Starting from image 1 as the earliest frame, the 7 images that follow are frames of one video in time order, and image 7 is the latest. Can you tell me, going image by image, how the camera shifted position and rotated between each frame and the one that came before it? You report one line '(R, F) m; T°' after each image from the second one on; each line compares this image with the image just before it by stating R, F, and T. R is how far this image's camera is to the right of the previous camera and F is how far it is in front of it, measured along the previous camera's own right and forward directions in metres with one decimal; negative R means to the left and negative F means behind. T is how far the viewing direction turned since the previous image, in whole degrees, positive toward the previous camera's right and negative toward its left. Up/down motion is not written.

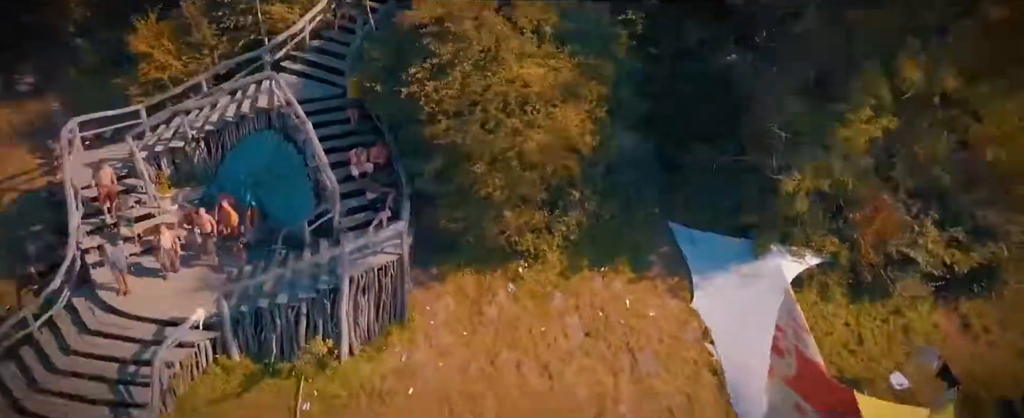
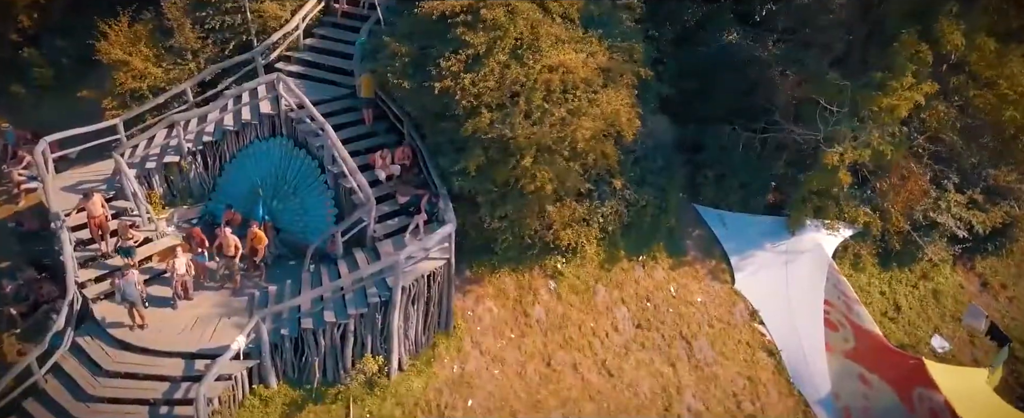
(-1.9, +0.7) m; +6°
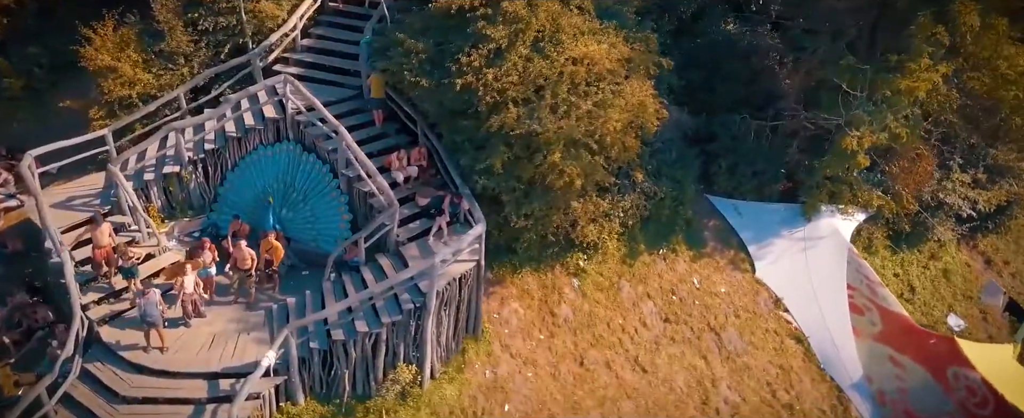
(-1.0, +0.4) m; +3°
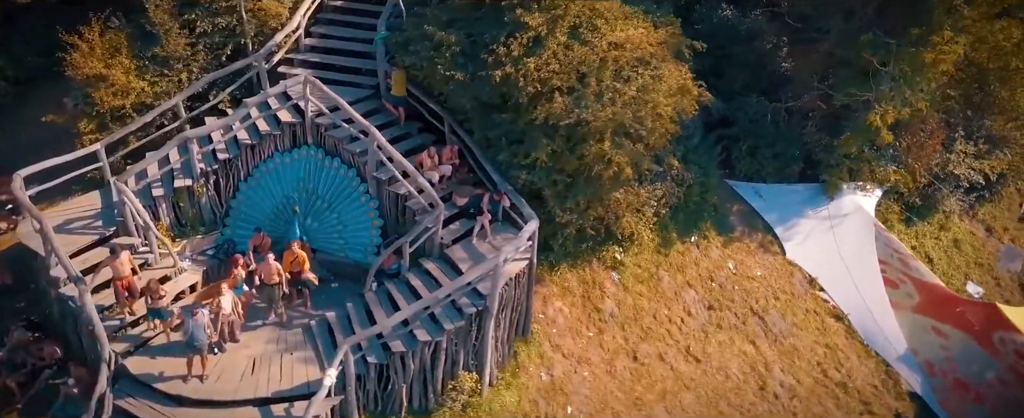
(-1.5, +0.5) m; +5°
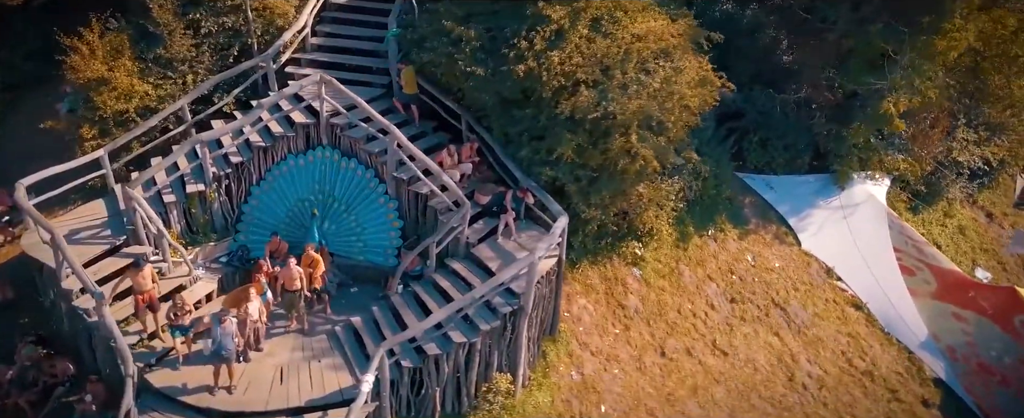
(-0.7, +0.2) m; +2°
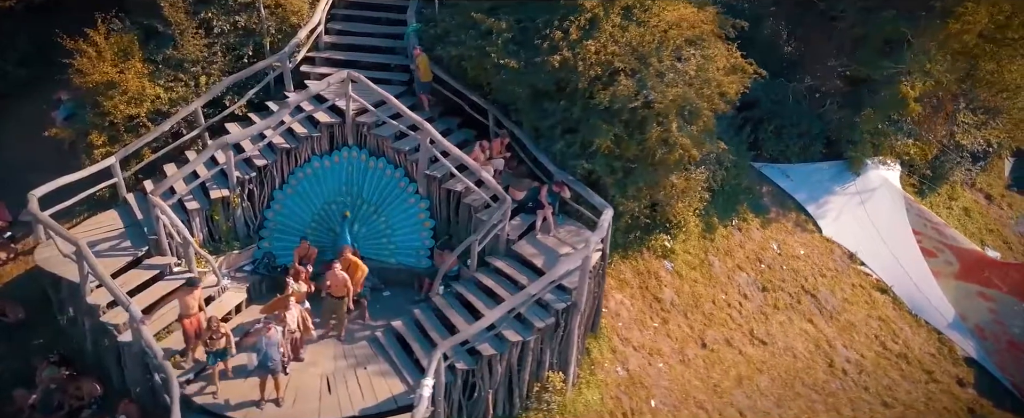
(-1.0, +0.3) m; +3°
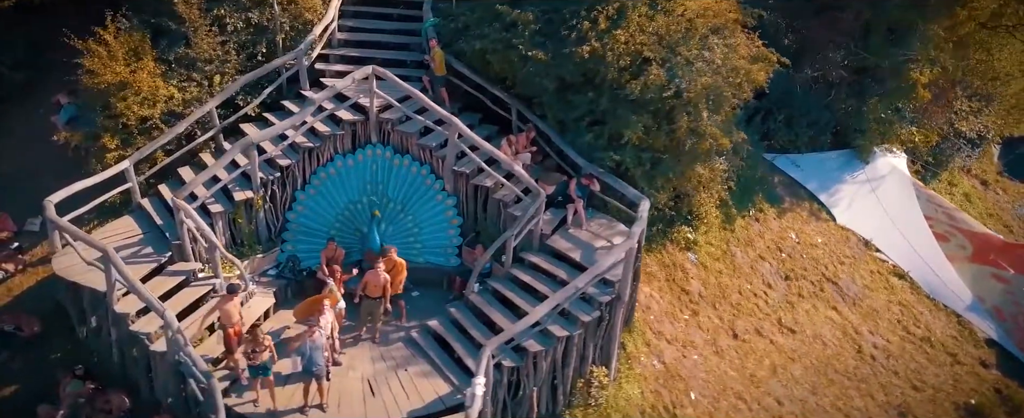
(-0.8, +0.2) m; +2°
